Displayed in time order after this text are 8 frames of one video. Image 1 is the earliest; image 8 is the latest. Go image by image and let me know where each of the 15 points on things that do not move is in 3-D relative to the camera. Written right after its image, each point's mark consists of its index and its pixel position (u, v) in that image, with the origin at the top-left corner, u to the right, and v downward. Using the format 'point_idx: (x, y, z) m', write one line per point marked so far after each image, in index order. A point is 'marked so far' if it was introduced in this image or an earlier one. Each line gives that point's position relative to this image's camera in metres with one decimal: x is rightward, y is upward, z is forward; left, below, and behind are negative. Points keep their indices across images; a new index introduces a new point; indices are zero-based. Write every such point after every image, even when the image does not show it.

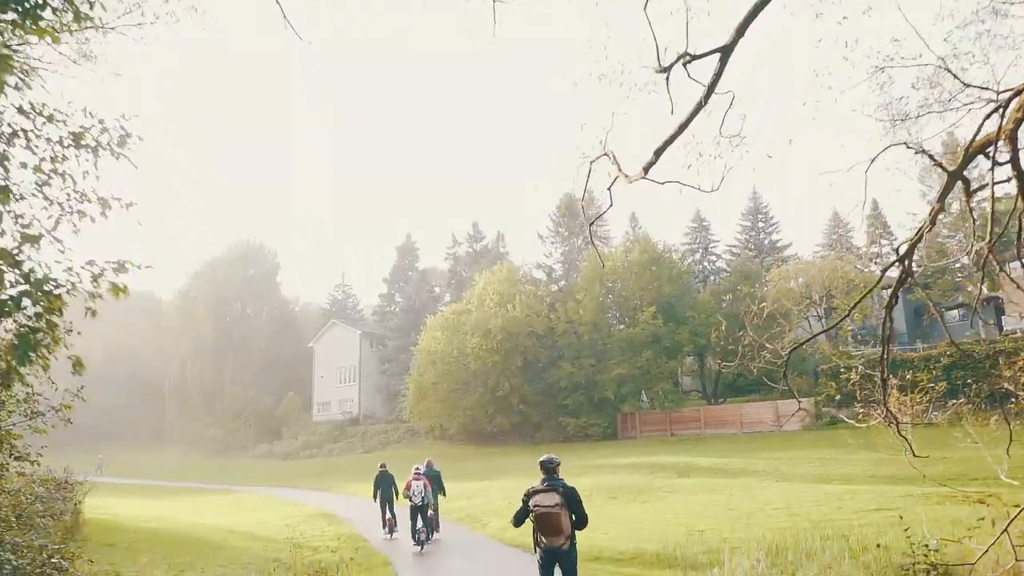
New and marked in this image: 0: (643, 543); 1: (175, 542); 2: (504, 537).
0: (+2.8, -5.3, +17.0) m
1: (-8.1, -6.1, +19.5) m
2: (-0.2, -6.1, +20.1) m
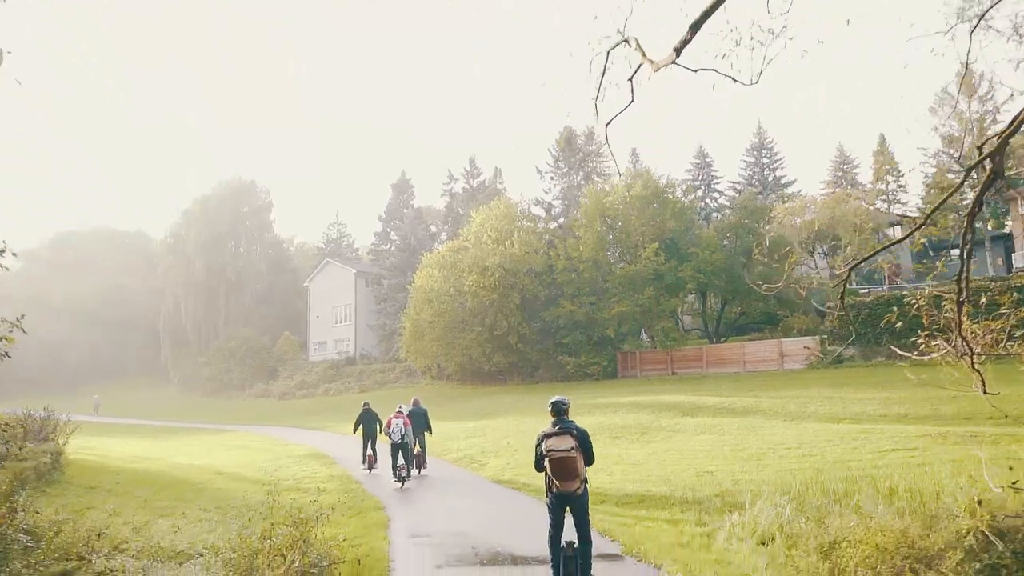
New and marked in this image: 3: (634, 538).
0: (+2.8, -3.9, +16.1) m
1: (-8.1, -4.5, +18.7) m
2: (-0.2, -4.5, +19.3) m
3: (+1.6, -3.3, +10.5) m
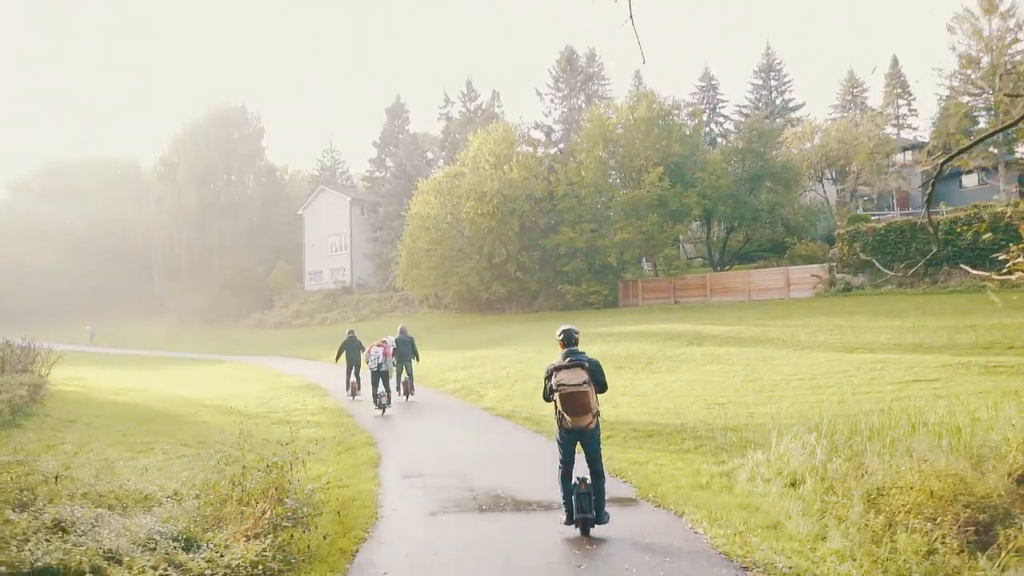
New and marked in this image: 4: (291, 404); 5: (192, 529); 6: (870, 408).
0: (+2.8, -2.4, +15.2) m
1: (-8.1, -2.8, +17.8) m
2: (-0.2, -2.7, +18.4) m
3: (+1.6, -2.3, +9.6) m
4: (-5.3, -2.8, +19.6) m
5: (-2.6, -2.0, +6.6) m
6: (+6.0, -2.0, +13.5) m
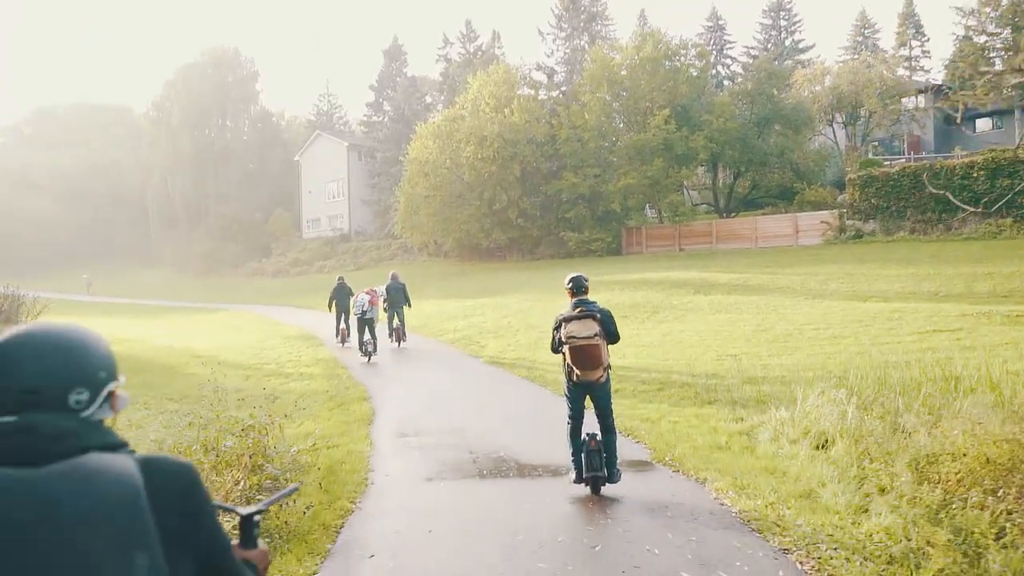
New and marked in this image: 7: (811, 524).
0: (+2.8, -1.5, +14.5) m
1: (-8.1, -1.7, +17.1) m
2: (-0.2, -1.5, +17.7) m
3: (+1.7, -1.7, +8.9) m
4: (-5.3, -1.5, +18.9) m
5: (-2.6, -1.5, +5.8) m
6: (+6.0, -1.1, +12.8) m
7: (+2.2, -1.7, +5.8) m
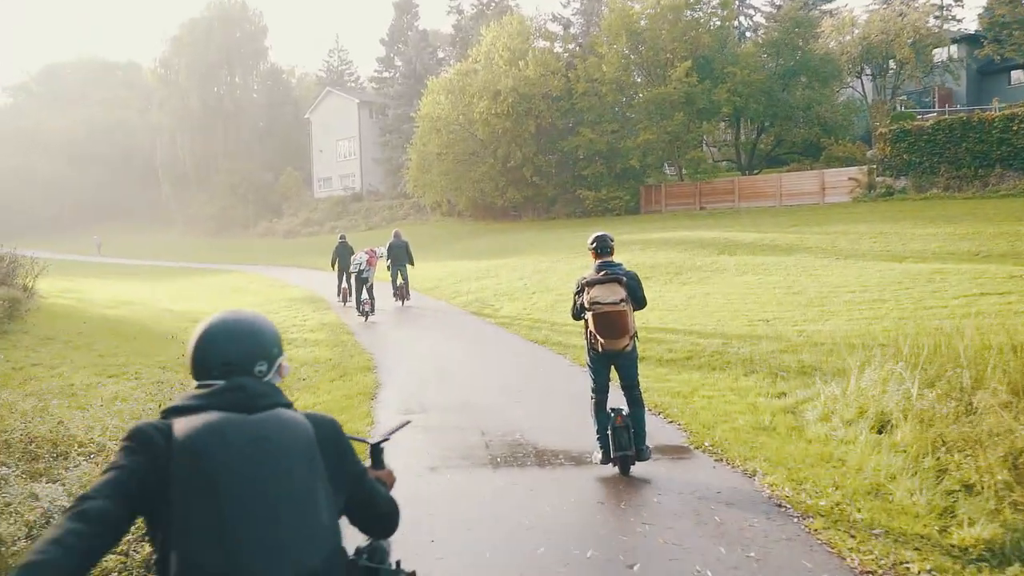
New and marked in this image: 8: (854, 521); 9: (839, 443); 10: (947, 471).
0: (+3.1, -0.8, +13.5) m
1: (-7.8, -0.9, +16.3) m
2: (+0.1, -0.7, +16.7) m
3: (+1.8, -1.3, +7.9) m
4: (-5.0, -0.7, +18.1) m
5: (-2.5, -1.3, +4.9) m
6: (+6.3, -0.6, +11.7) m
7: (+2.3, -1.5, +4.9) m
8: (+2.1, -1.5, +5.1) m
9: (+2.8, -1.3, +7.0) m
10: (+3.1, -1.3, +5.7) m
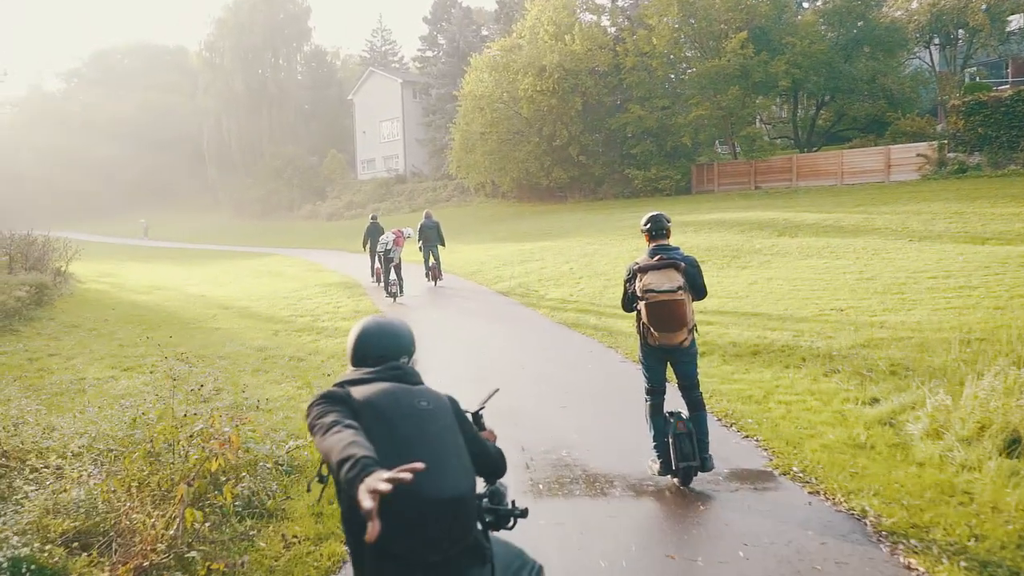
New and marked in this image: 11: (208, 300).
0: (+3.8, -0.6, +12.2) m
1: (-6.9, -0.6, +15.5) m
2: (+1.0, -0.4, +15.6) m
3: (+2.2, -1.2, +6.7) m
4: (-4.0, -0.3, +17.2) m
5: (-2.2, -1.3, +3.9) m
6: (+6.8, -0.4, +10.2) m
7: (+2.5, -1.4, +3.6) m
8: (+2.3, -1.4, +3.8) m
9: (+3.1, -1.3, +5.7) m
10: (+3.3, -1.3, +4.4) m
11: (-7.0, -0.3, +18.6) m
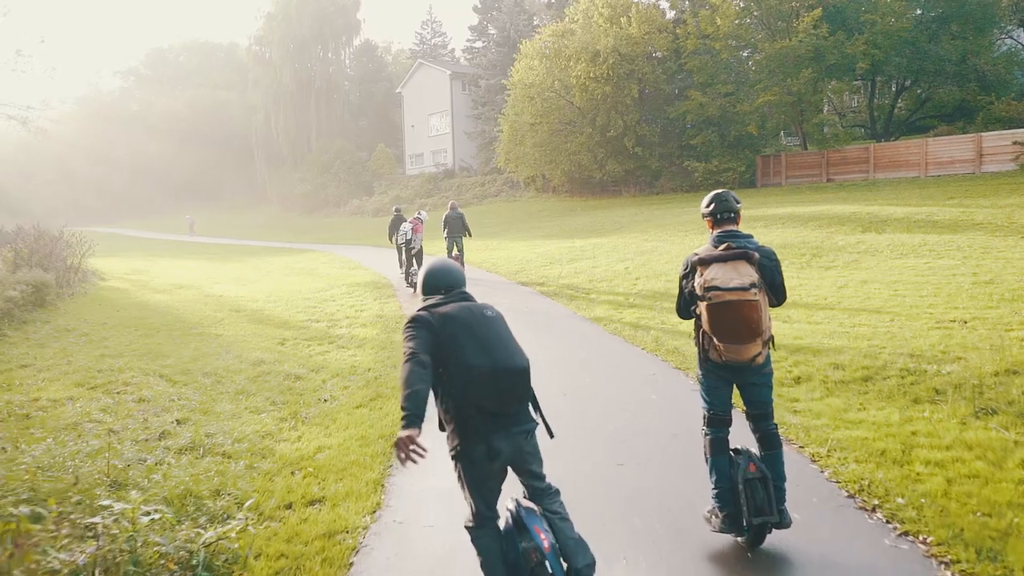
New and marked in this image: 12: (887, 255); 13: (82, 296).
0: (+4.3, -0.7, +9.7) m
1: (-6.2, -0.6, +13.8) m
2: (+1.8, -0.5, +13.3) m
3: (+2.4, -1.3, +4.4) m
4: (-3.1, -0.4, +15.3) m
5: (-2.2, -1.4, +1.9) m
6: (+7.2, -0.5, +7.6) m
7: (+2.4, -1.5, +1.3) m
8: (+2.3, -1.5, +1.5) m
9: (+3.2, -1.4, +3.4) m
10: (+3.4, -1.4, +2.1) m
11: (-6.0, -0.3, +16.9) m
12: (+7.7, +0.7, +16.5) m
13: (-9.7, -0.2, +18.2) m
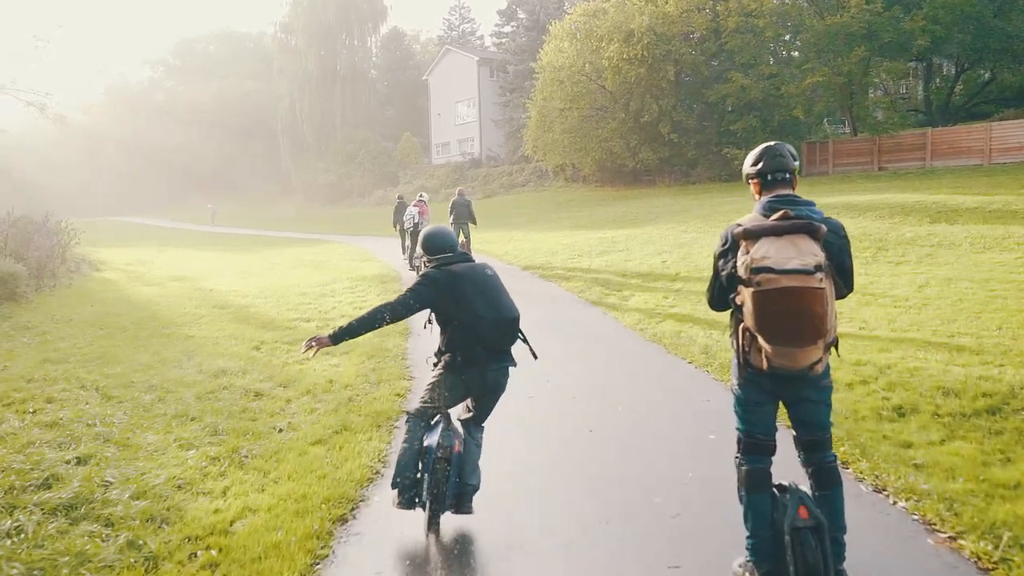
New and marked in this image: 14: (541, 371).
0: (+4.4, -0.7, +7.7) m
1: (-5.9, -0.5, +12.1) m
2: (+2.0, -0.5, +11.3) m
3: (+2.3, -1.3, +2.4) m
4: (-2.8, -0.3, +13.4) m
5: (-2.4, -1.4, +0.1) m
6: (+7.3, -0.5, +5.4) m
7: (+2.3, -1.6, -0.7) m
8: (+2.2, -1.6, -0.5) m
9: (+3.1, -1.4, +1.3) m
10: (+3.2, -1.4, 0.0) m
11: (-5.6, -0.1, +15.2) m
12: (+8.1, +0.7, +14.2) m
13: (-9.2, 0.0, +16.7) m
14: (+0.5, -0.8, +8.0) m
